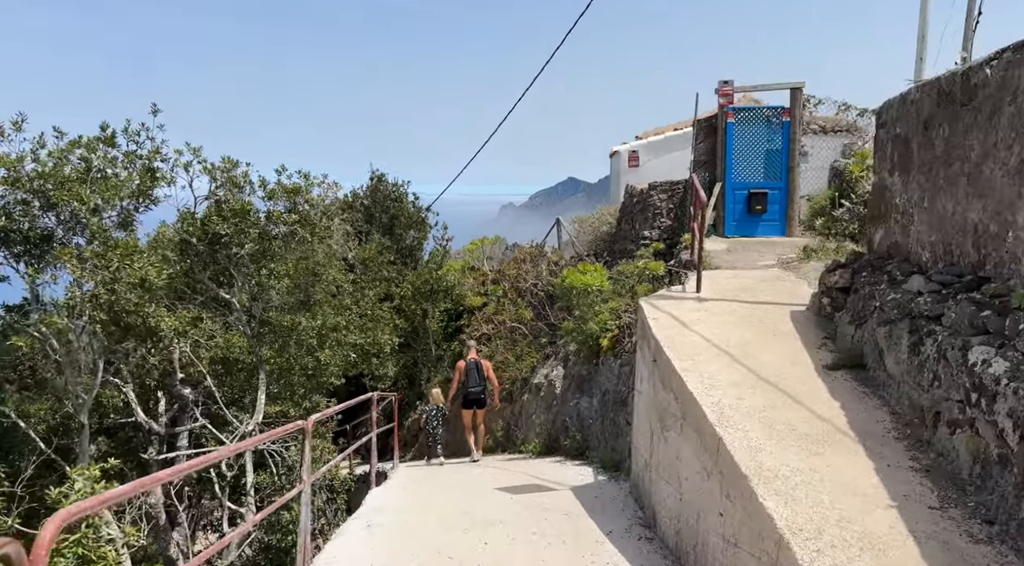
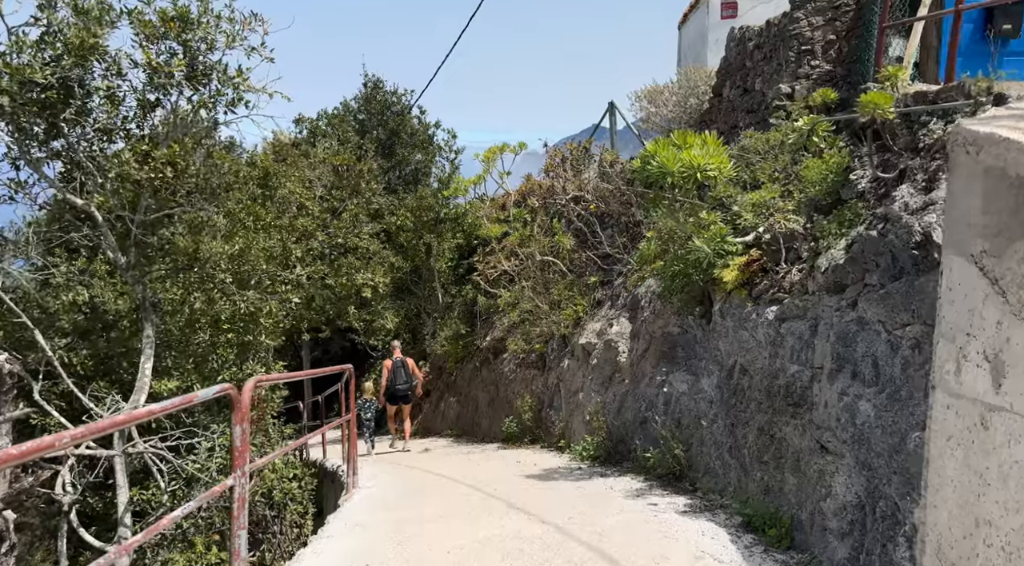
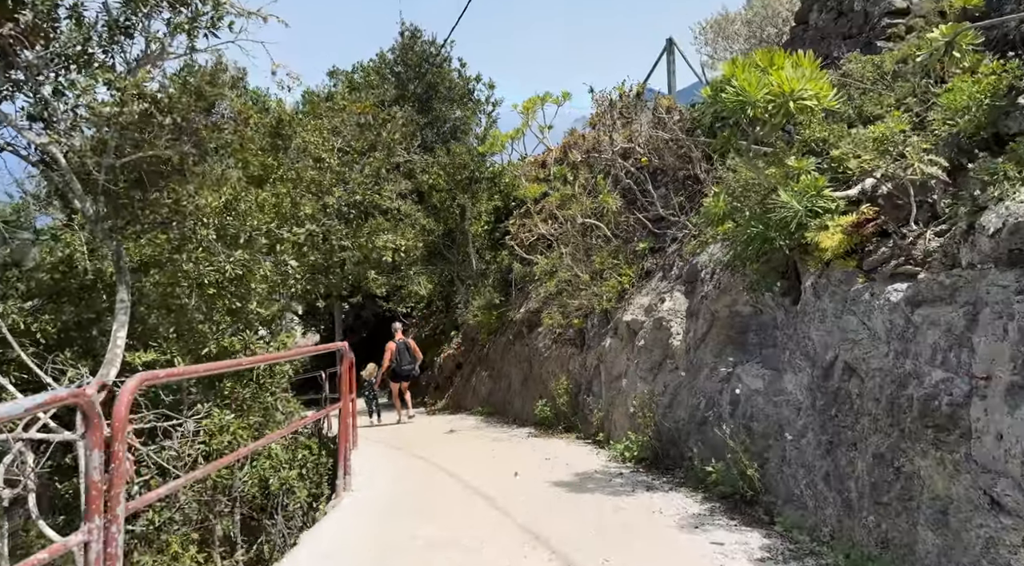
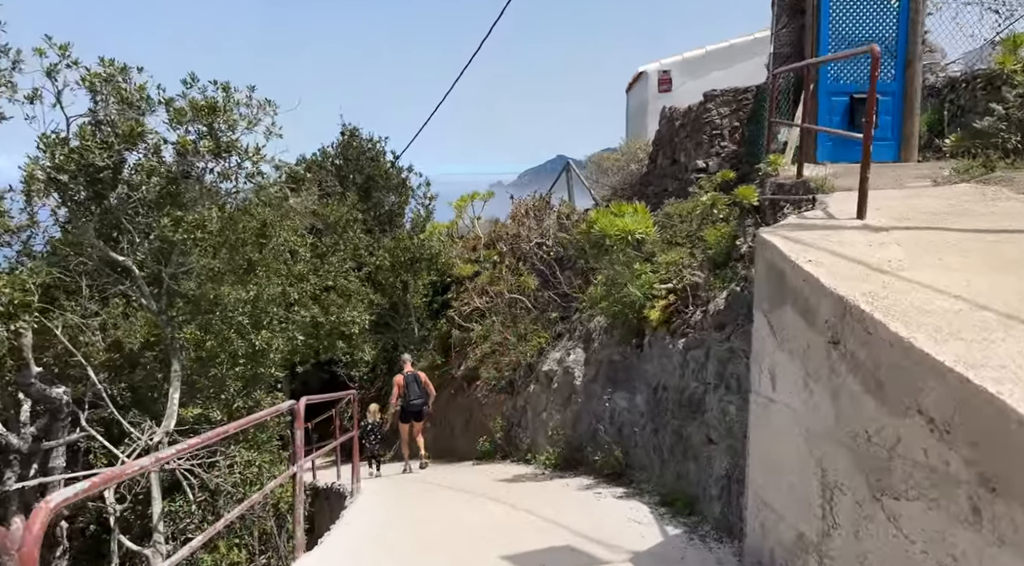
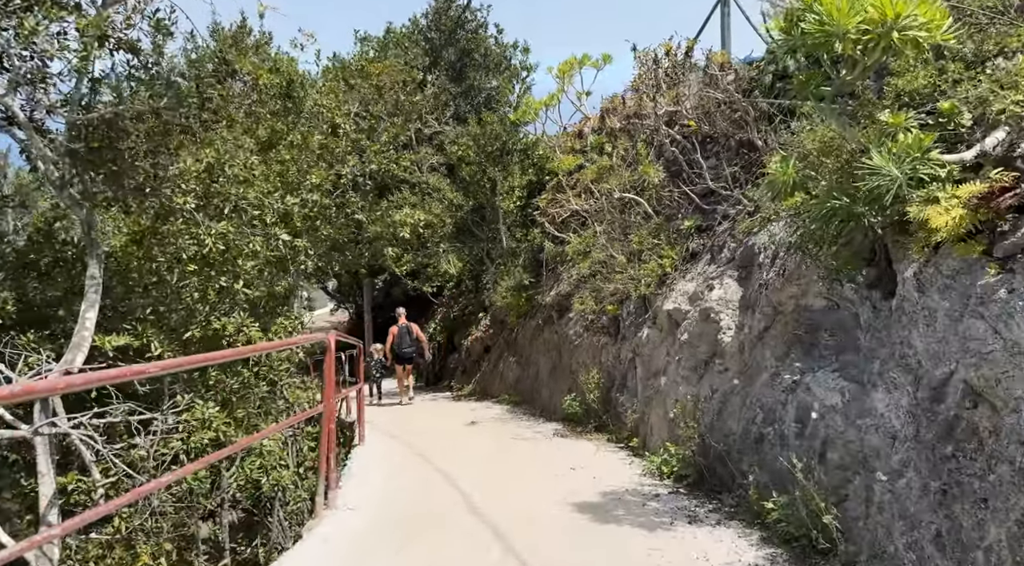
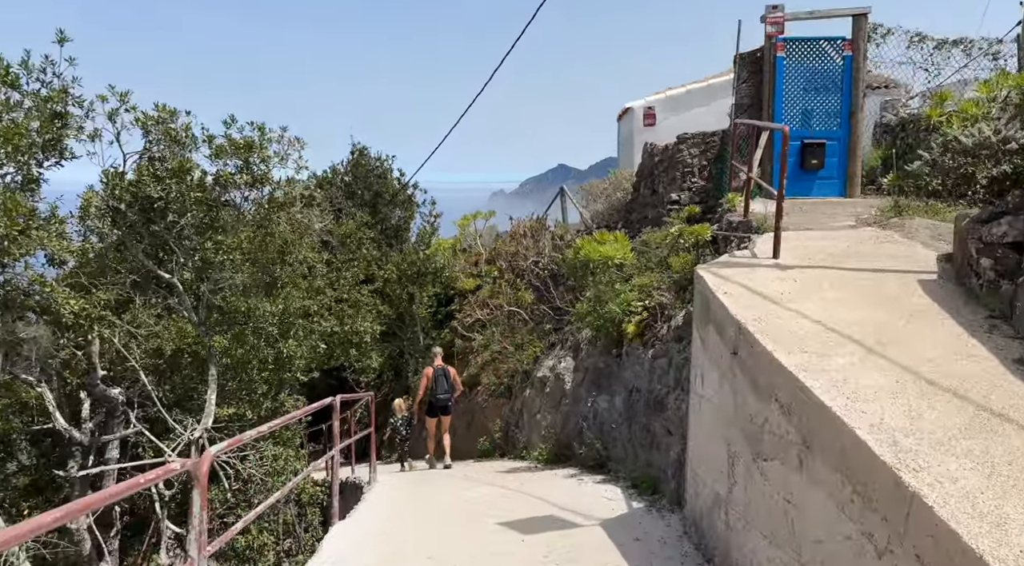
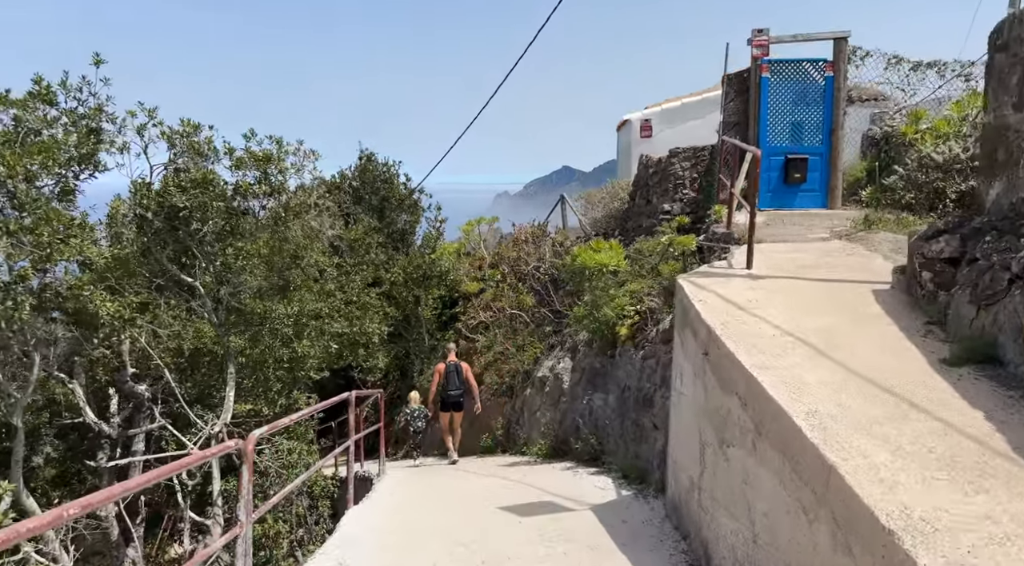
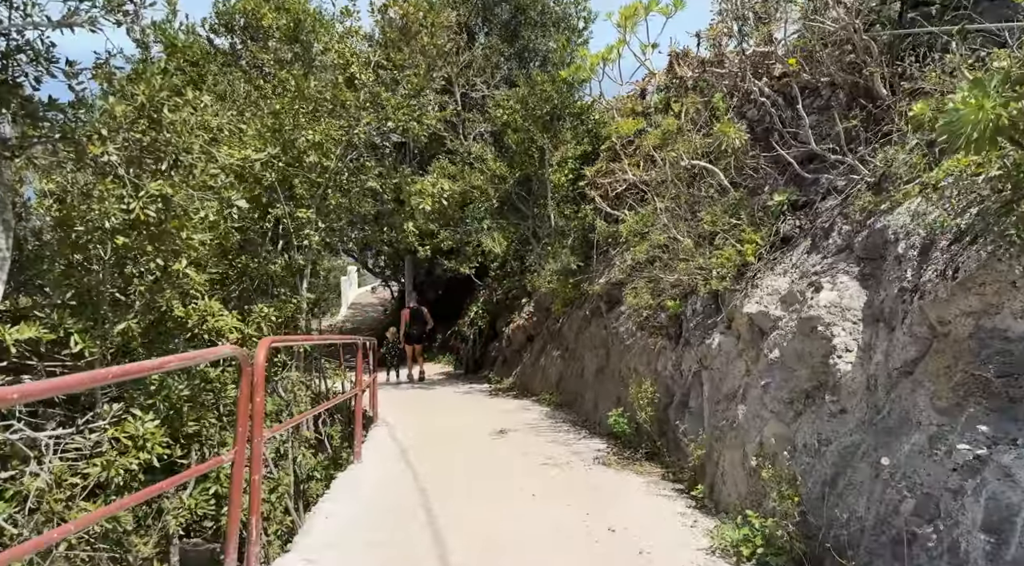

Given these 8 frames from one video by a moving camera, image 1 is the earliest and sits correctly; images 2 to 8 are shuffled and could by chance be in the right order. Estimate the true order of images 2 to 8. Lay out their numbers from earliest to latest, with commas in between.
7, 6, 4, 2, 3, 5, 8
